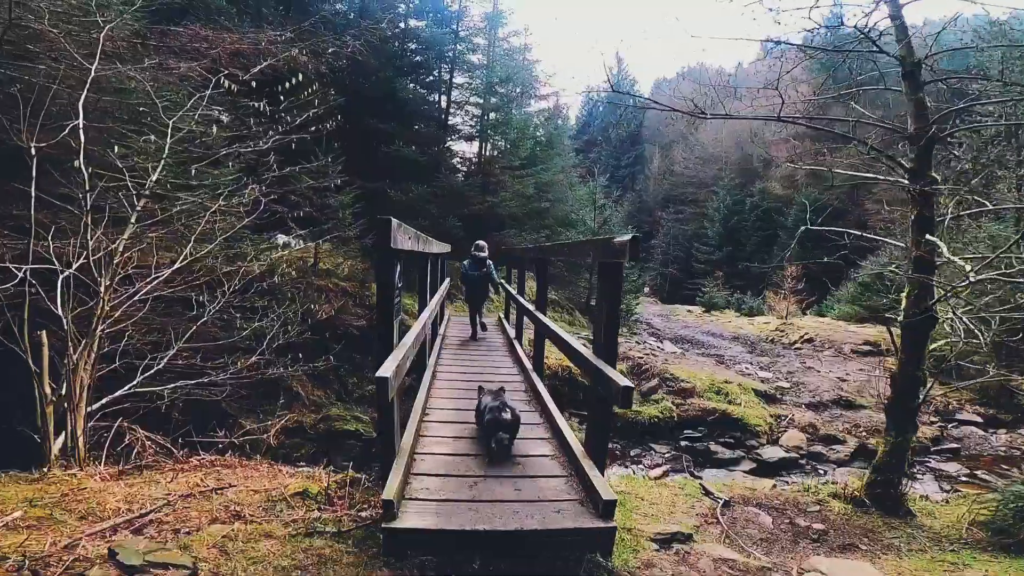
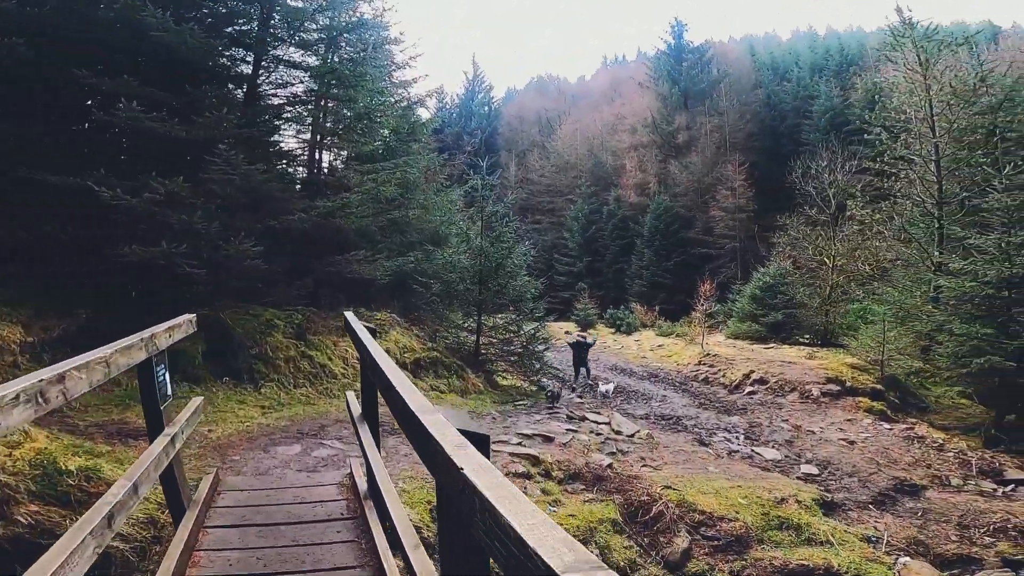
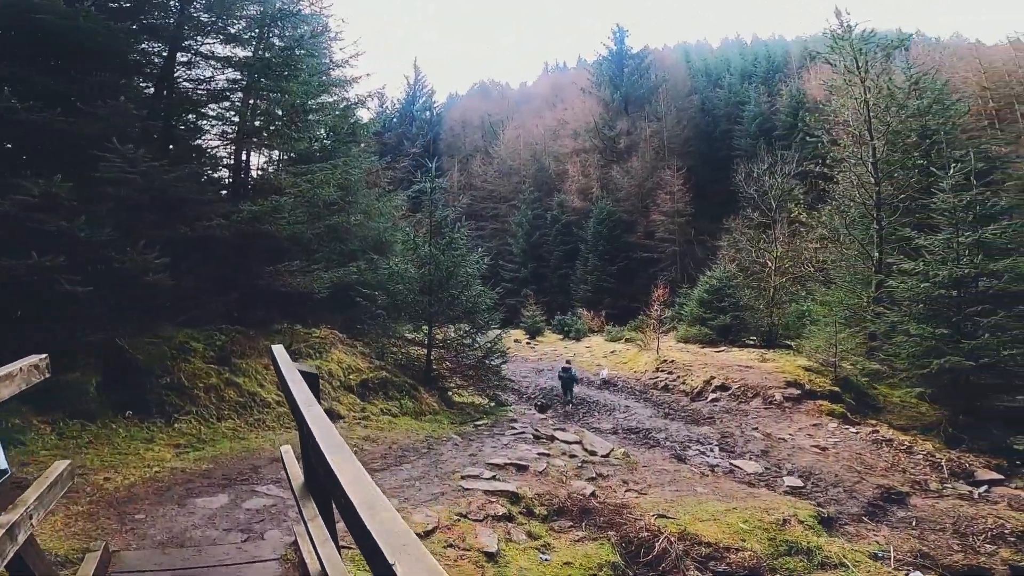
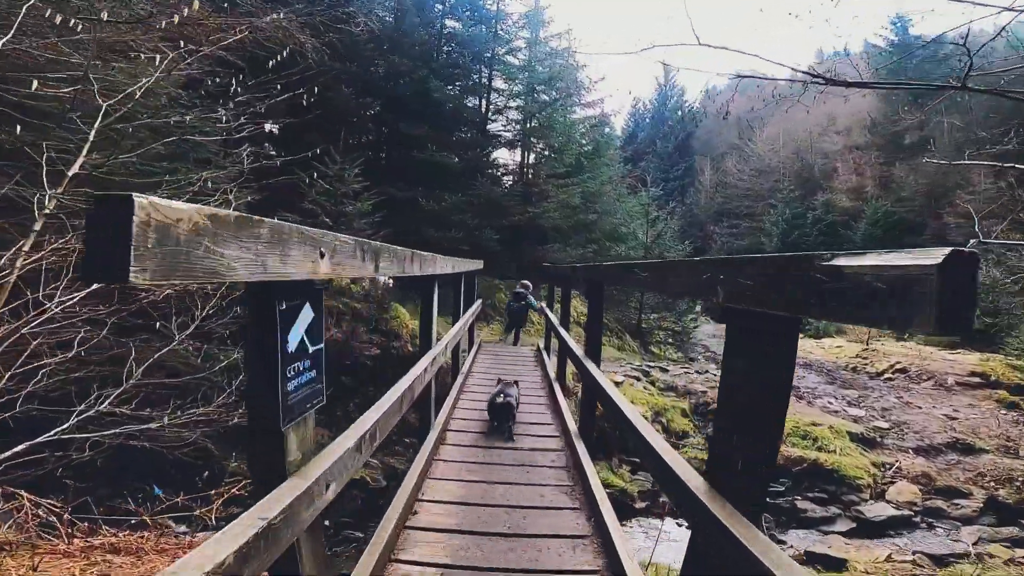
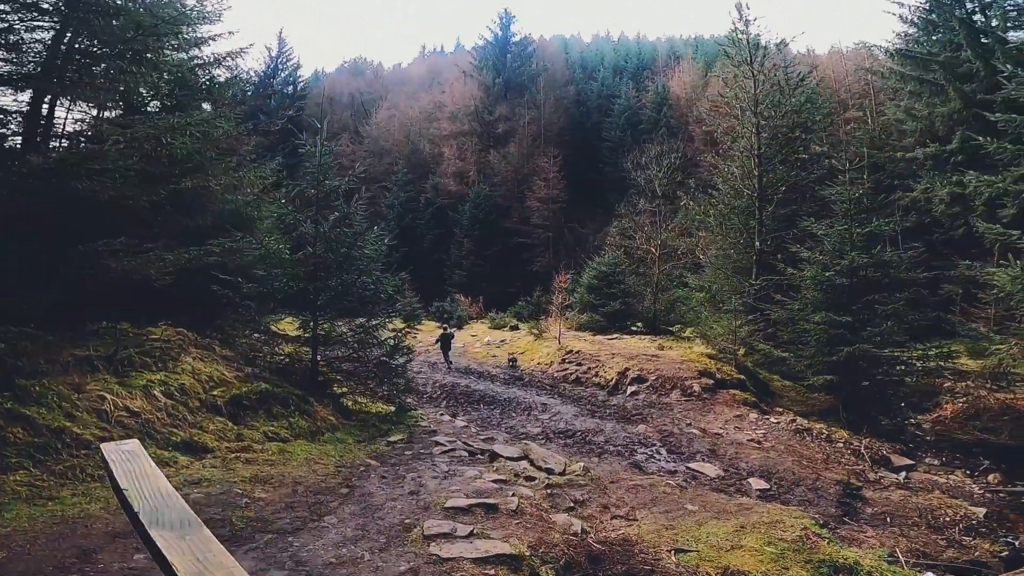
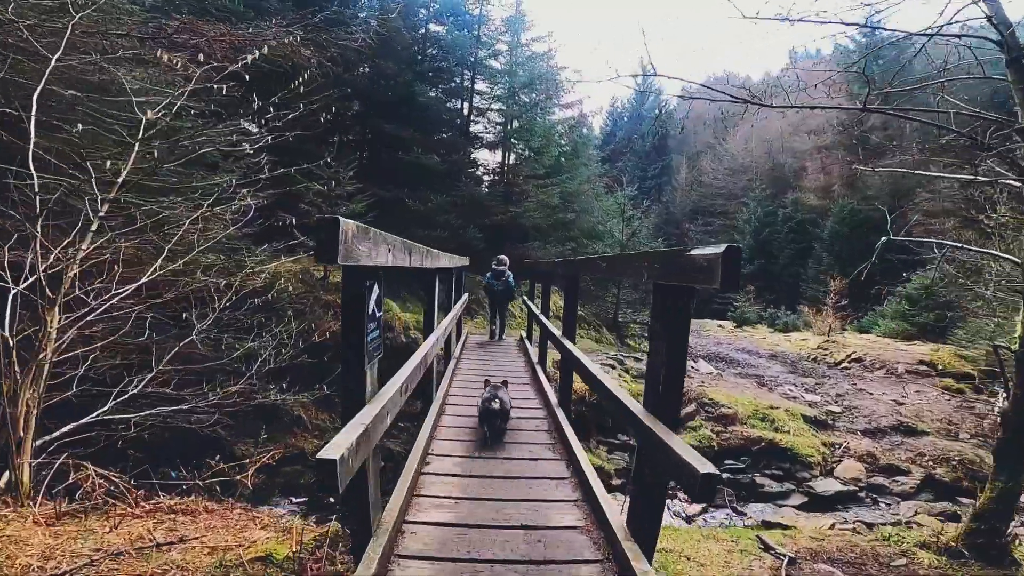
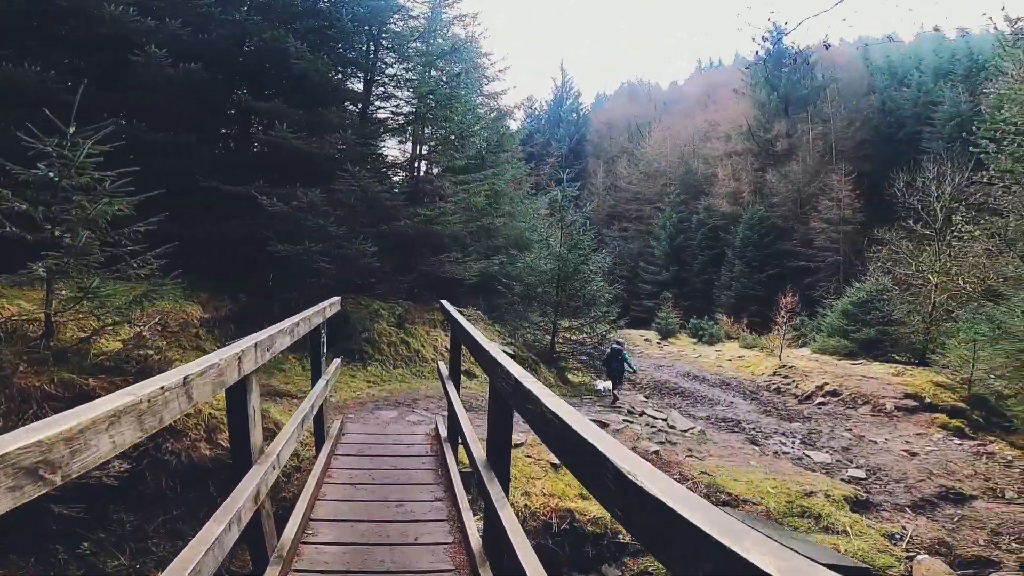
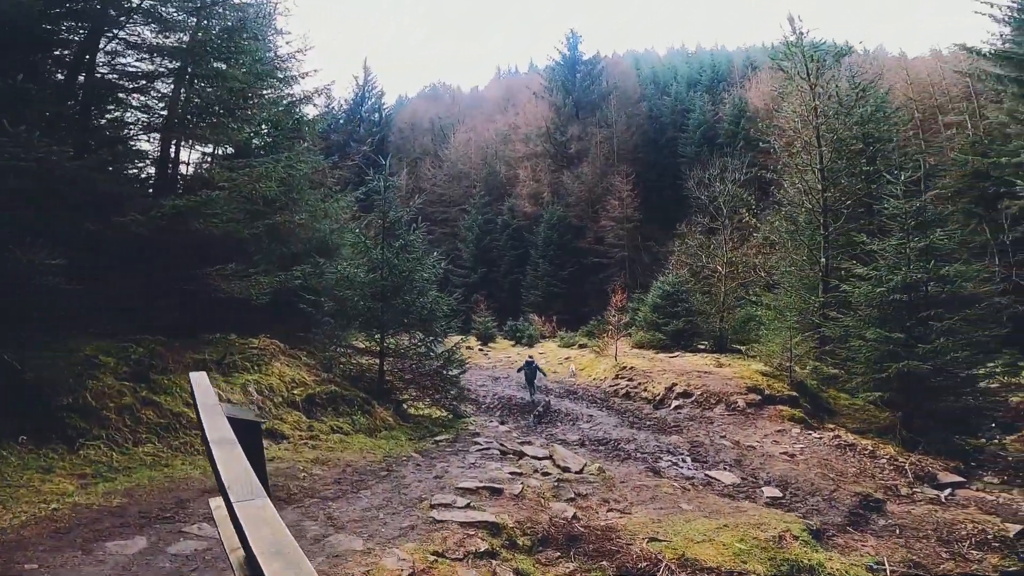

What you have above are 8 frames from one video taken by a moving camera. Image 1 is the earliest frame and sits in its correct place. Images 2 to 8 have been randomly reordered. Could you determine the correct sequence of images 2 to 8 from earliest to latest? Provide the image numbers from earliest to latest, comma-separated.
6, 4, 7, 2, 3, 8, 5
